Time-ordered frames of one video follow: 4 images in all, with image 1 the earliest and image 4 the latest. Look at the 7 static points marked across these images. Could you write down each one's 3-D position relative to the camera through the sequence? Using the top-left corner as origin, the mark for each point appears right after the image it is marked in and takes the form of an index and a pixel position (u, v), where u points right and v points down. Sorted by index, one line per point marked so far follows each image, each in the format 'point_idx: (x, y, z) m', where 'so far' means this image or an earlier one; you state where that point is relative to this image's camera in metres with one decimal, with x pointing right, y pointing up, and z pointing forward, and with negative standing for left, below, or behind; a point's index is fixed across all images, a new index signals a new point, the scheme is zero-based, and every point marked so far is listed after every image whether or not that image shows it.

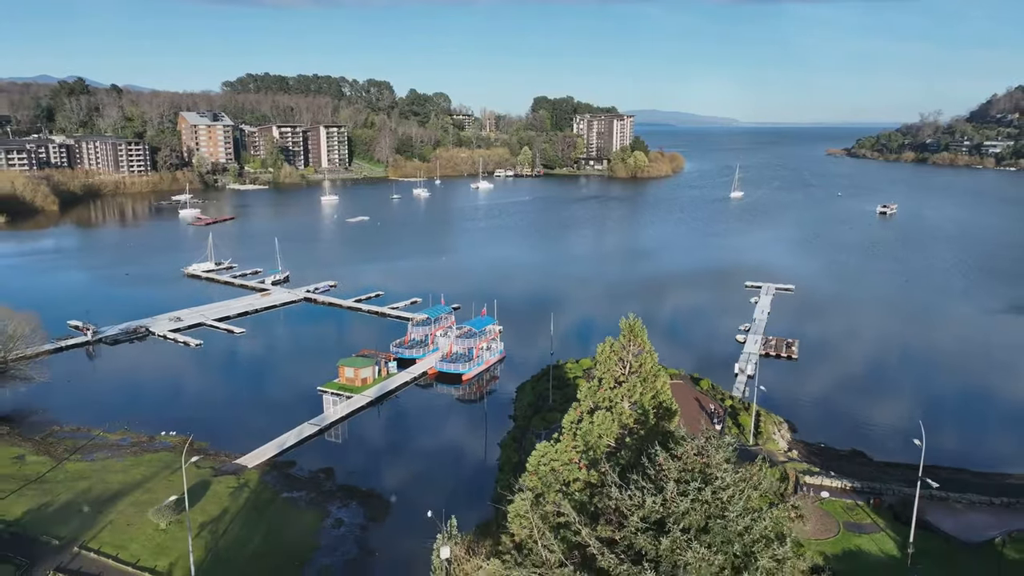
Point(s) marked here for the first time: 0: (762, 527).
0: (+2.6, -2.3, +8.1) m
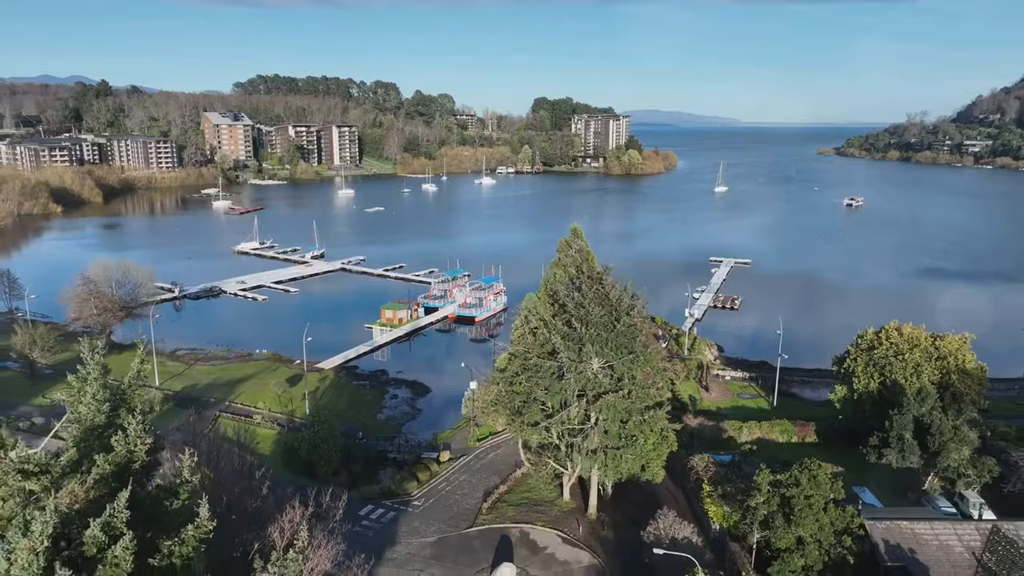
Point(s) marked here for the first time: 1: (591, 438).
0: (+2.6, -0.3, +17.2) m
1: (+1.8, -3.4, +17.3) m
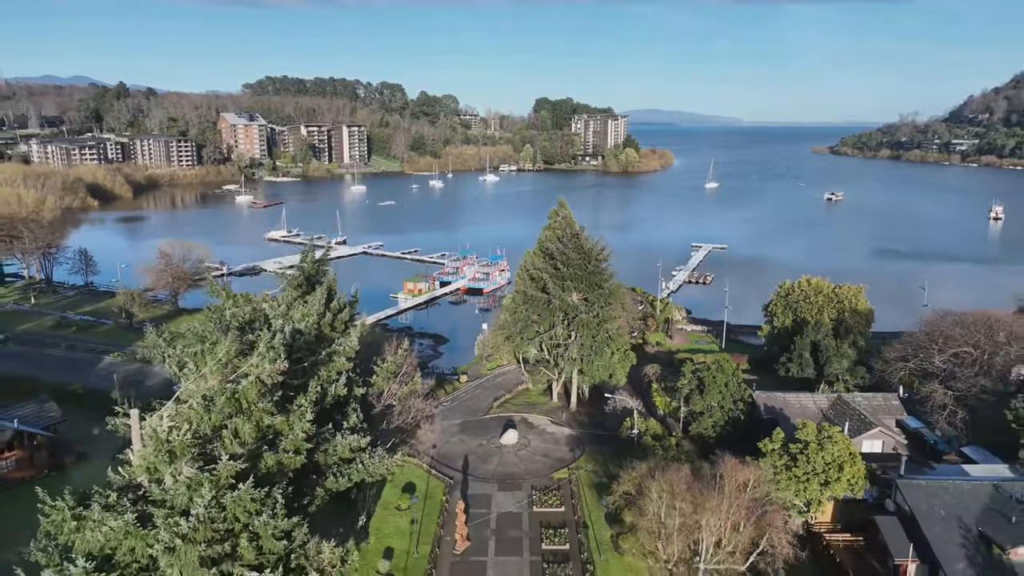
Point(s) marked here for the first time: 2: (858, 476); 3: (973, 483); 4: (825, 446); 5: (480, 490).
0: (+2.7, +1.1, +24.1) m
1: (+1.9, -2.0, +24.2) m
2: (+7.6, -4.1, +16.5) m
3: (+9.7, -4.1, +15.7) m
4: (+6.9, -3.5, +16.5) m
5: (-0.7, -5.2, +19.4) m
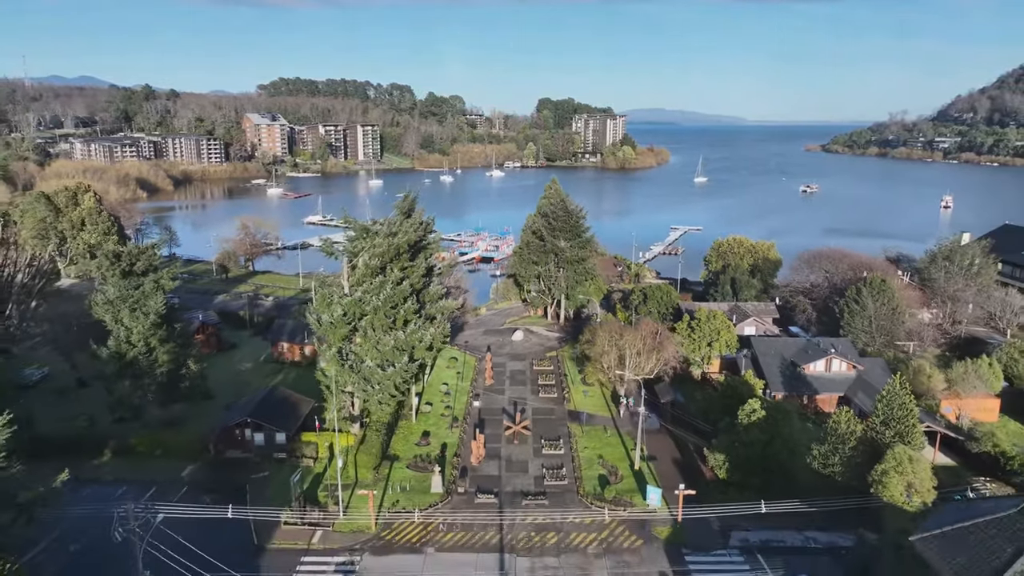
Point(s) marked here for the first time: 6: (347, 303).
0: (+3.0, +3.5, +34.8) m
1: (+2.2, +0.4, +34.9) m
2: (+7.9, -1.8, +27.2) m
3: (+9.9, -1.8, +26.4) m
4: (+7.2, -1.2, +27.2) m
5: (-0.4, -2.9, +30.1) m
6: (-4.2, -0.4, +19.1) m
